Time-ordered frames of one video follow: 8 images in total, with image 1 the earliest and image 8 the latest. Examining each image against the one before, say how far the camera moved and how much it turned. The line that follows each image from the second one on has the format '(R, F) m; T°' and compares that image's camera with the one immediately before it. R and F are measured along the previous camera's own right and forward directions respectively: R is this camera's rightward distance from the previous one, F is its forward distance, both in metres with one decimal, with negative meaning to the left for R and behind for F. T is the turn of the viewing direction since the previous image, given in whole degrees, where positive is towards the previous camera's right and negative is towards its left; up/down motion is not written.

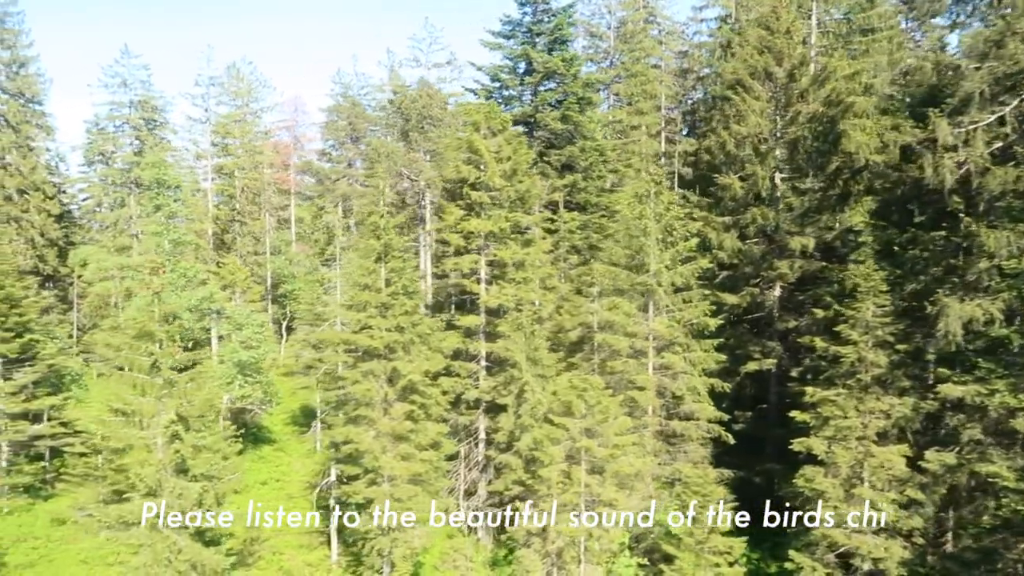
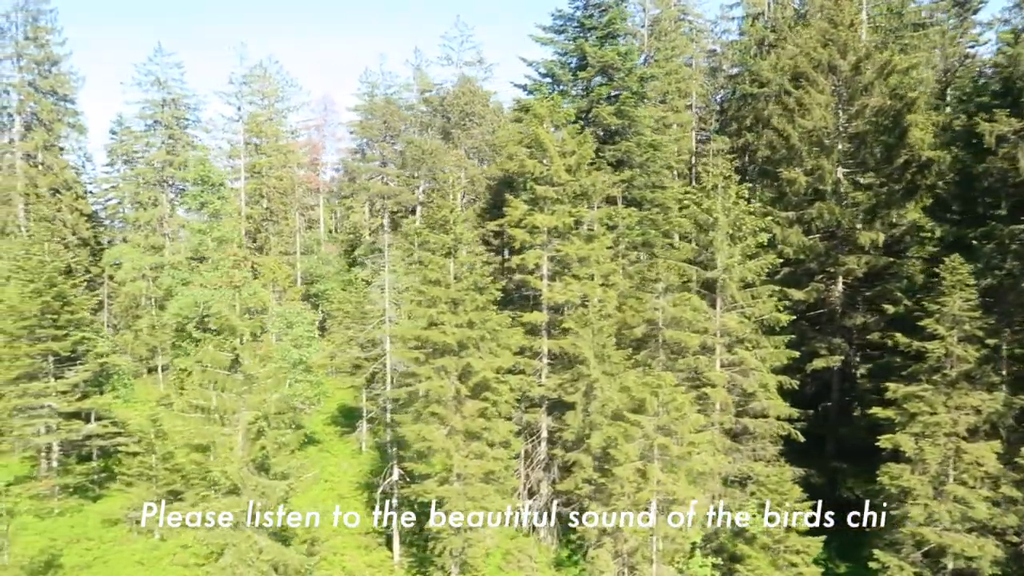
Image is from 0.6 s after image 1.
(-2.0, +0.4) m; 0°
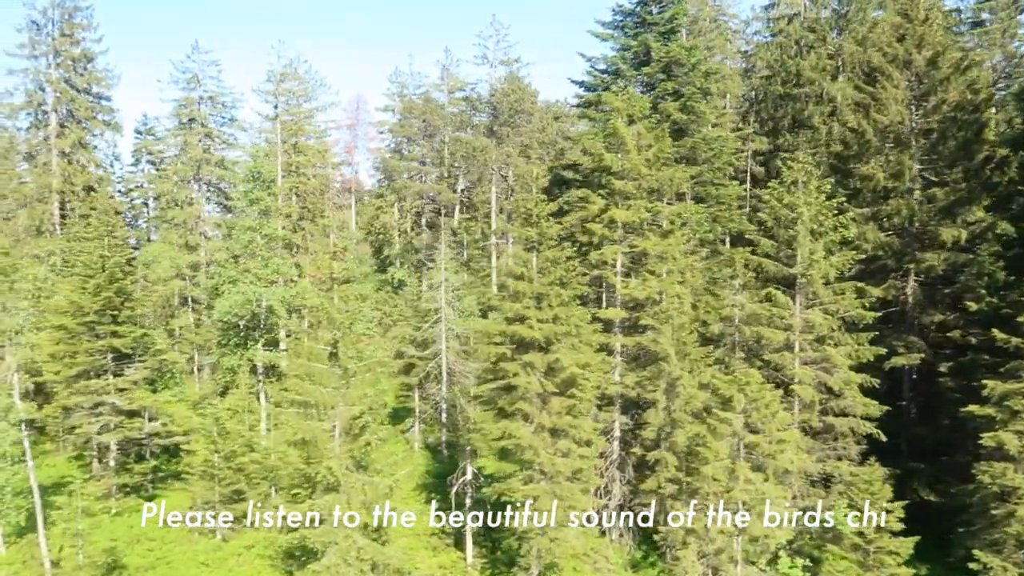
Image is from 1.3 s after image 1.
(-2.5, +0.4) m; 0°
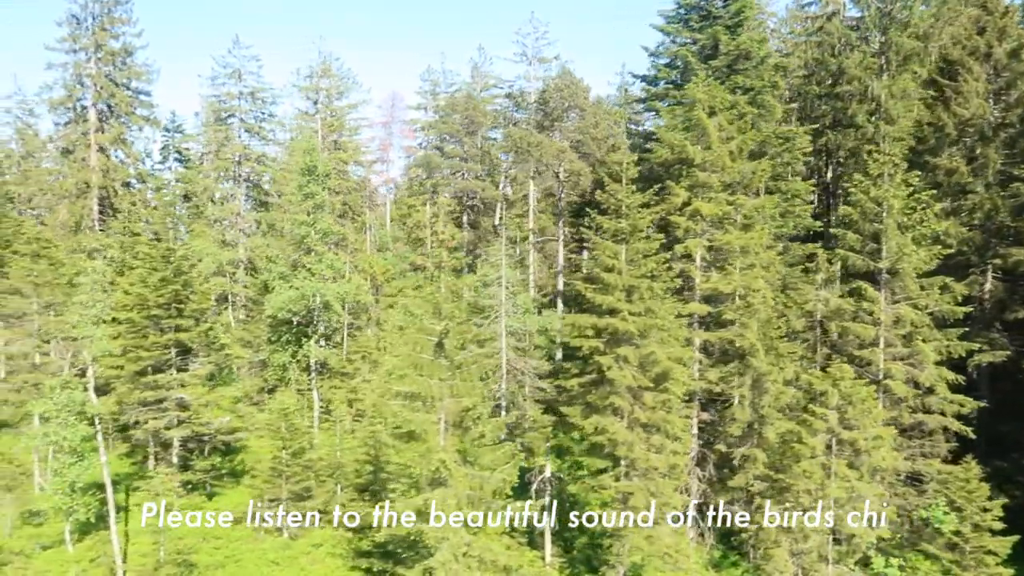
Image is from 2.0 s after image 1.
(-2.5, +0.4) m; 0°
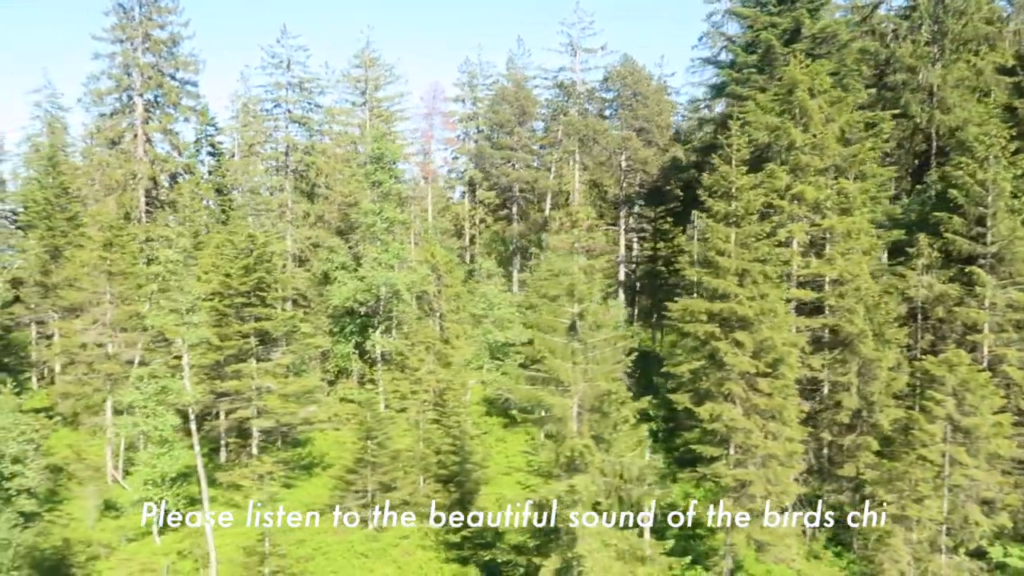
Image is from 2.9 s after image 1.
(-2.9, +0.5) m; 0°
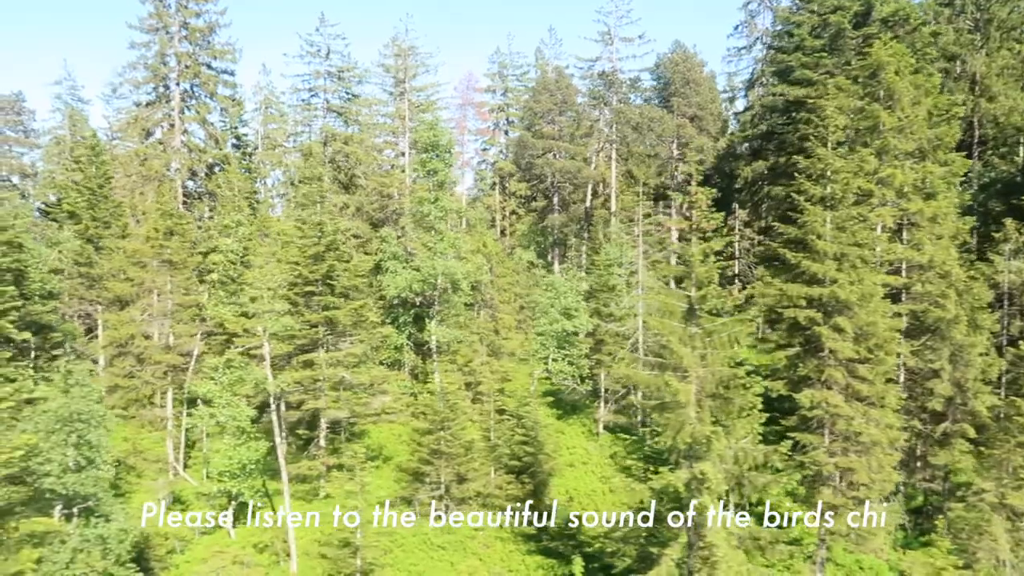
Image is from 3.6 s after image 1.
(-2.5, +0.5) m; 0°
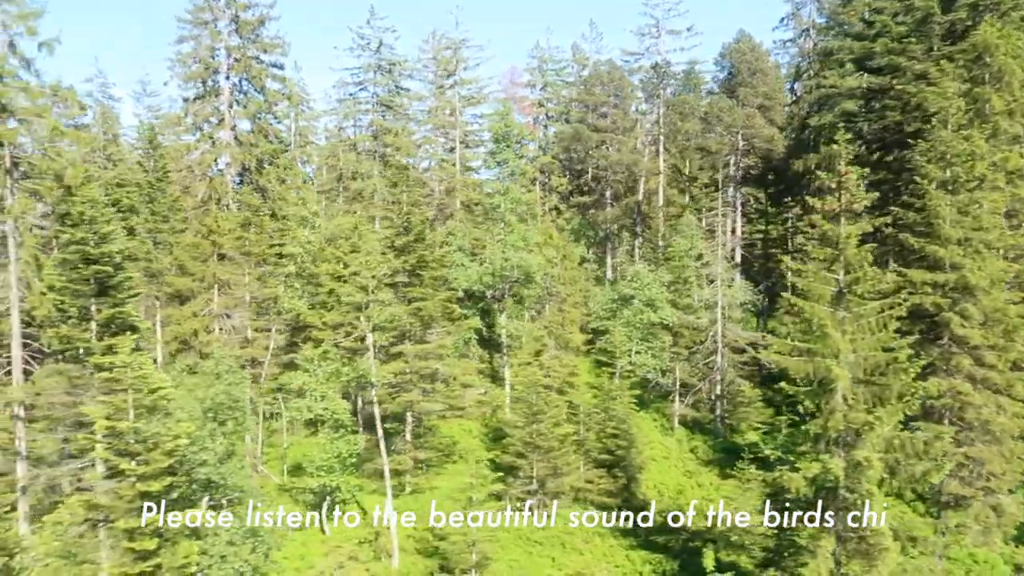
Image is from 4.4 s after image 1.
(-2.9, +0.5) m; 0°
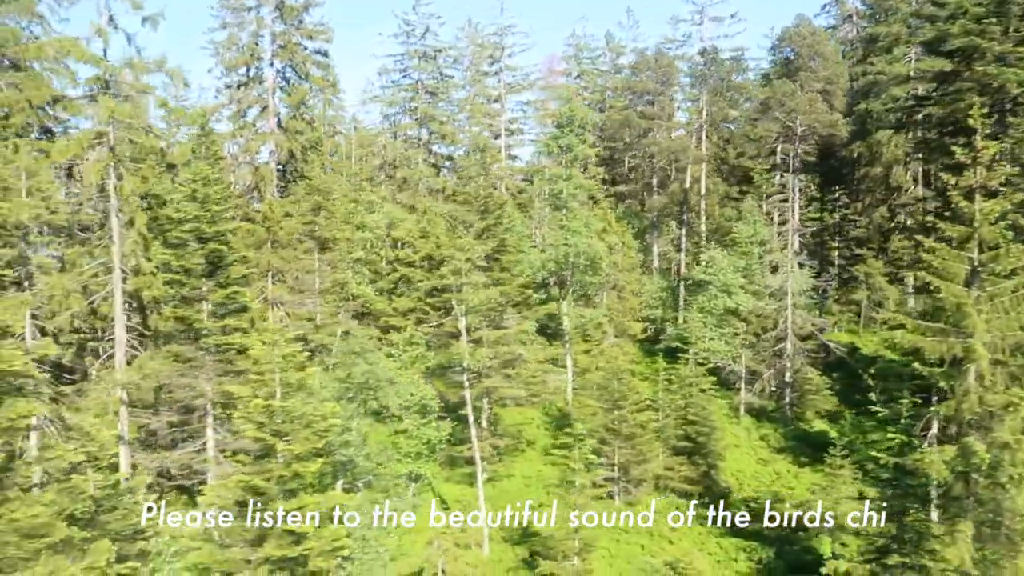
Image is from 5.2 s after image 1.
(-2.5, +0.4) m; 0°
